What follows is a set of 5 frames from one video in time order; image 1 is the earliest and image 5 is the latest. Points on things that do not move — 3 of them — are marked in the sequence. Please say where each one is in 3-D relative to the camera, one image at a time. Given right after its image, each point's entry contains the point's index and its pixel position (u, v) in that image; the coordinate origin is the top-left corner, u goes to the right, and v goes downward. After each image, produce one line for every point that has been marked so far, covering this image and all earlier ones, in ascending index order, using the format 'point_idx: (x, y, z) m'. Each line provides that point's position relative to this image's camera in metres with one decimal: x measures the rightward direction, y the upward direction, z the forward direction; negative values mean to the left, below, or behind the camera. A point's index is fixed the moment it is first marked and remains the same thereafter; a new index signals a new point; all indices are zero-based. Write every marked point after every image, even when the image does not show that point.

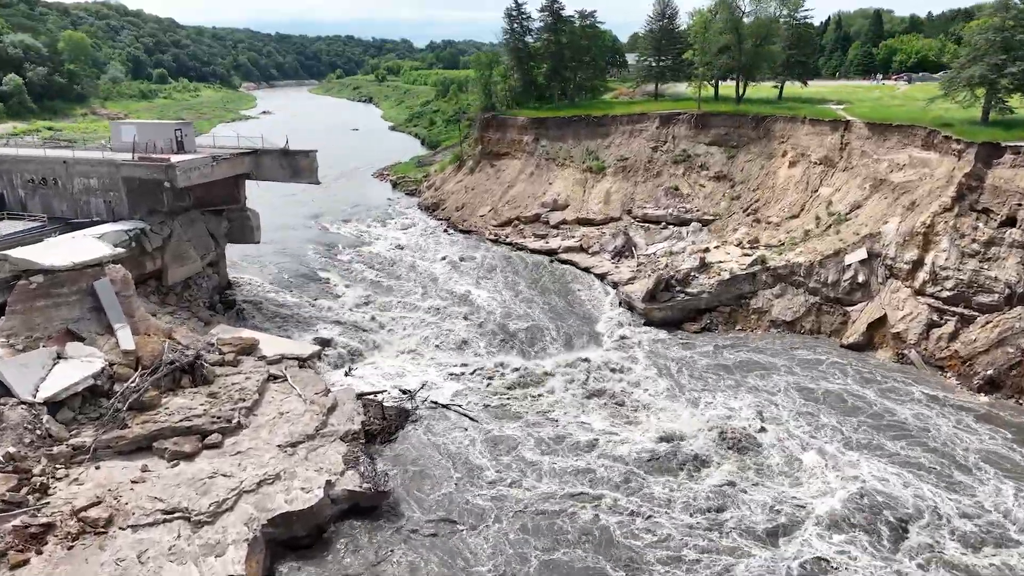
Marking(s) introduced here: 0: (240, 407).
0: (-6.7, -2.9, +17.5) m
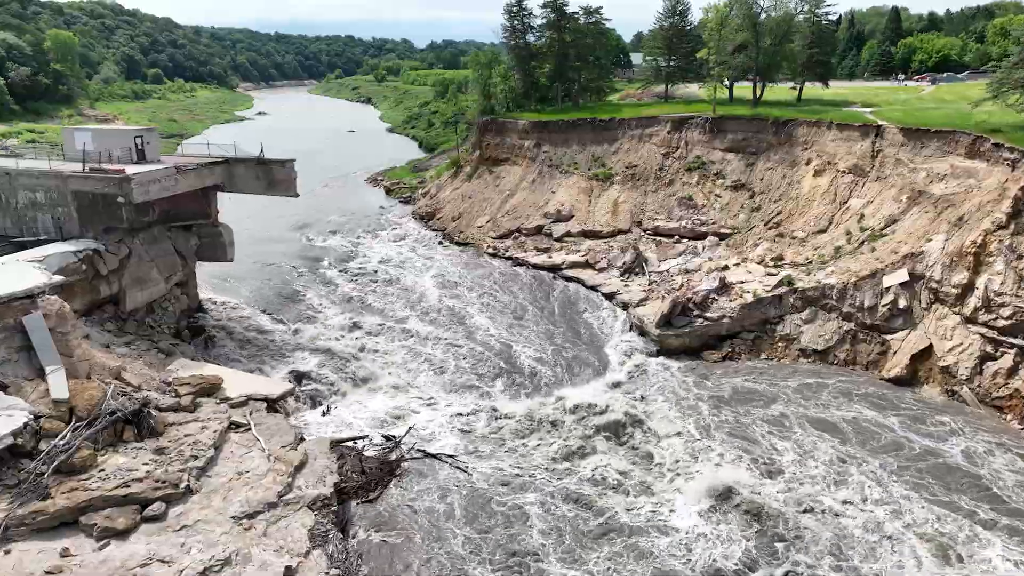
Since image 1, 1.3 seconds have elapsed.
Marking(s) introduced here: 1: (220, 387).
0: (-6.7, -3.7, +14.9) m
1: (-7.6, -2.5, +18.5) m
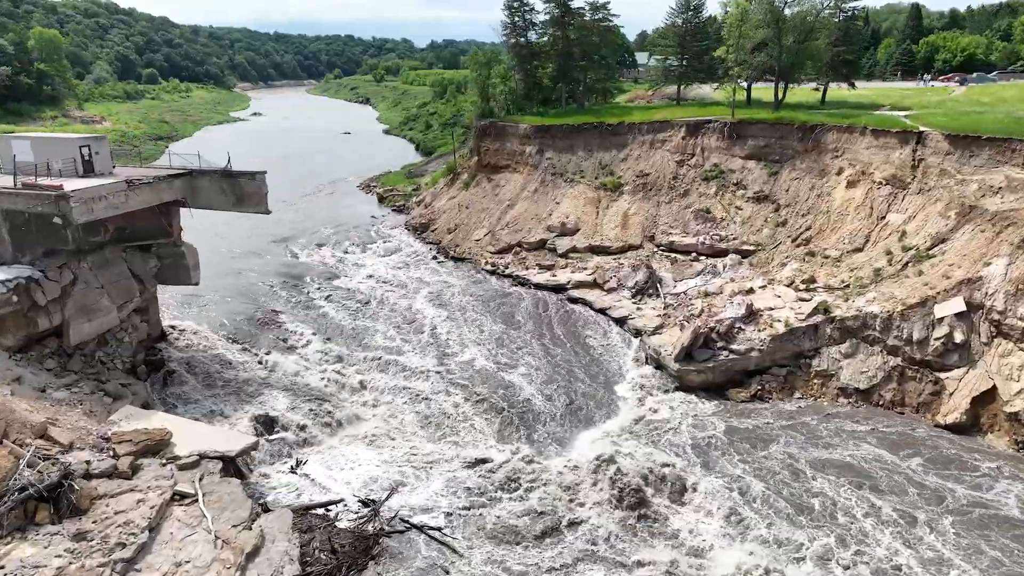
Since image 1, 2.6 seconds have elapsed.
0: (-6.7, -4.6, +12.1) m
1: (-7.6, -3.4, +15.7) m
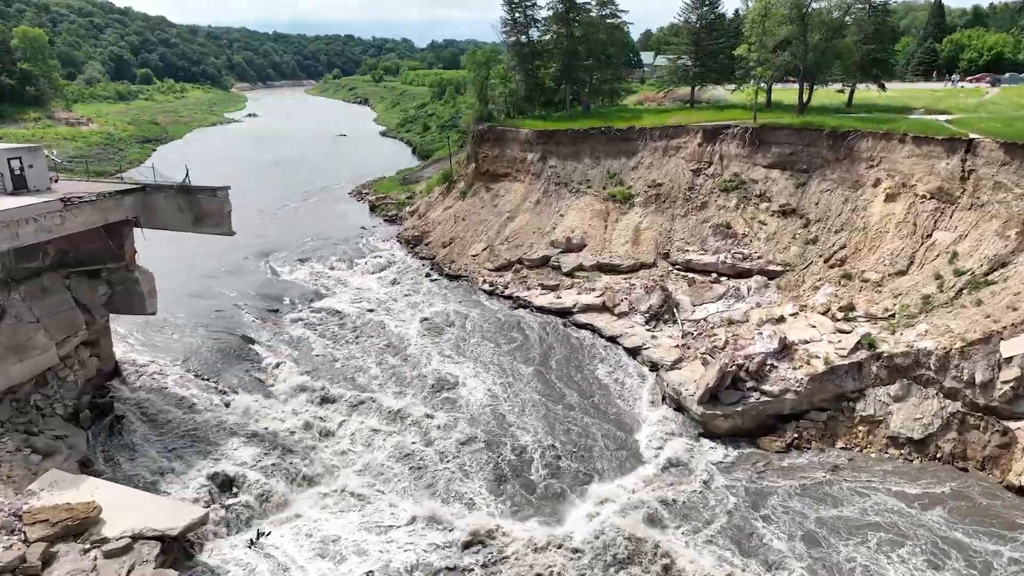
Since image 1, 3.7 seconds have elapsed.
0: (-6.7, -5.4, +9.4) m
1: (-7.6, -4.2, +13.0) m
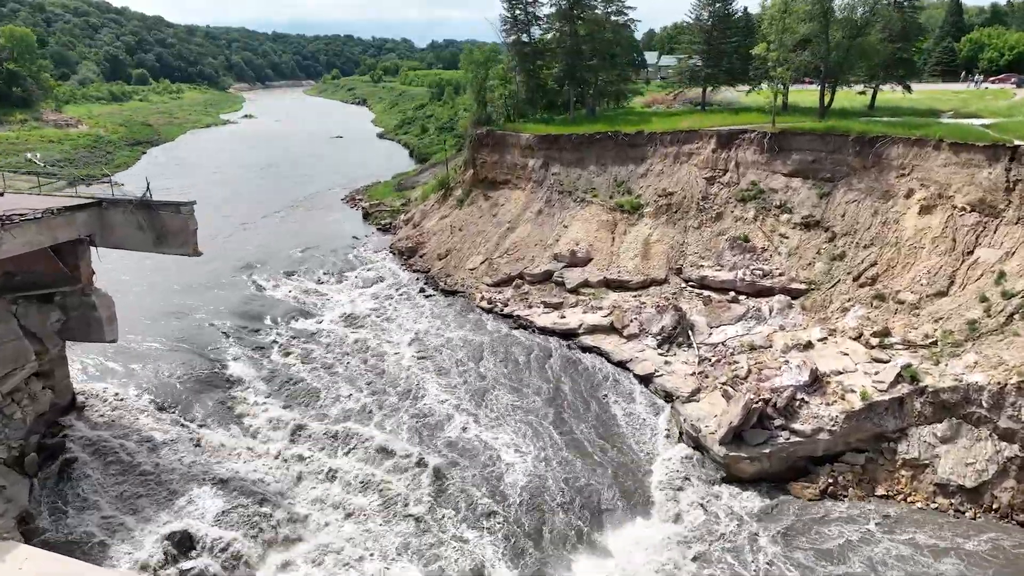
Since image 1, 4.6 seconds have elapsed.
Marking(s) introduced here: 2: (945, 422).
0: (-6.7, -6.0, +7.4) m
1: (-7.6, -4.8, +11.0) m
2: (+9.8, -3.0, +16.2) m
